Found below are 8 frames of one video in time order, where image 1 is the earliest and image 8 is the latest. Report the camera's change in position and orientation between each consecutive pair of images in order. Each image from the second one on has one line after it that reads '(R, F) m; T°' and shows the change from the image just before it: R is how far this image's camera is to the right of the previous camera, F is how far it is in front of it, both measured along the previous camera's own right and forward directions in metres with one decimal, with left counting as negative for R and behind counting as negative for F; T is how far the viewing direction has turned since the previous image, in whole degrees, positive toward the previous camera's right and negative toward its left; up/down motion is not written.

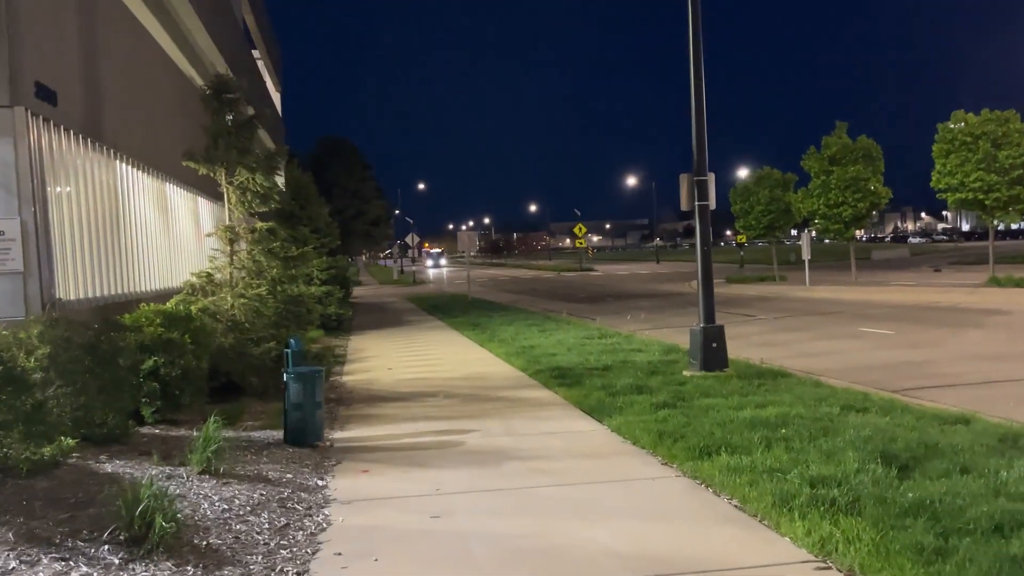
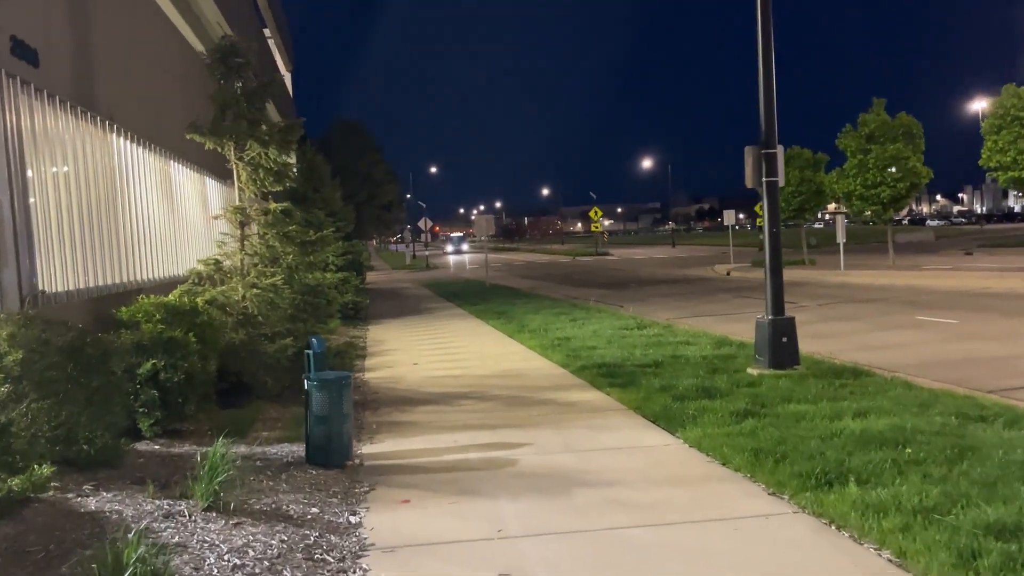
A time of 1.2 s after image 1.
(-0.4, +1.3) m; -1°
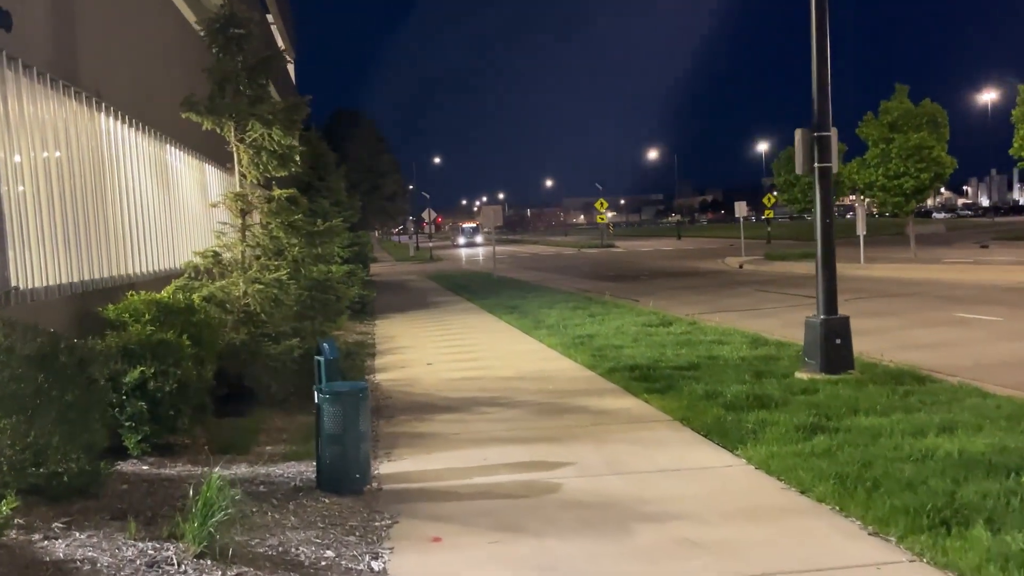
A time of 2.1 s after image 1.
(-0.3, +1.0) m; 0°
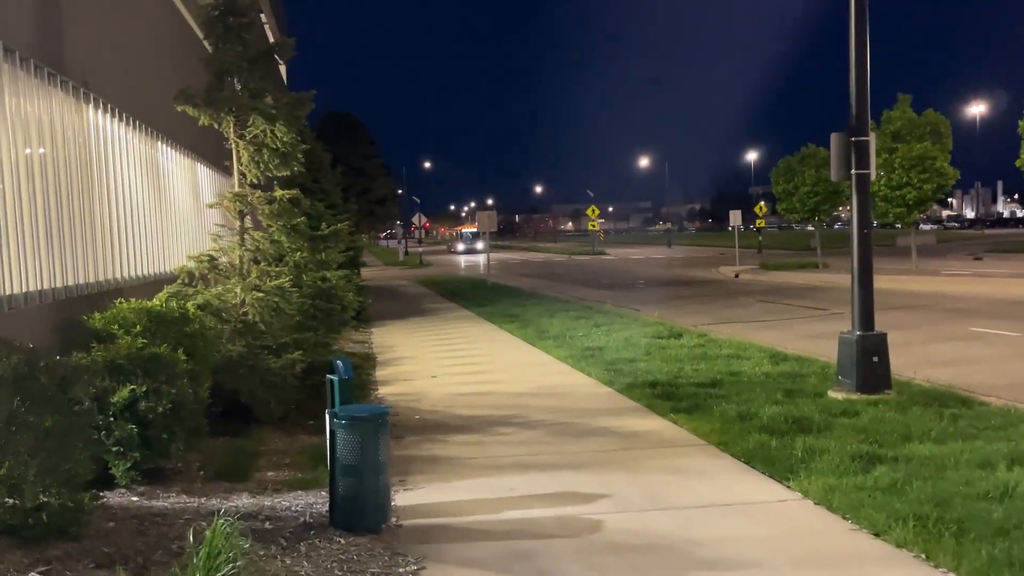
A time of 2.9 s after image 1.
(-0.3, +0.7) m; +1°
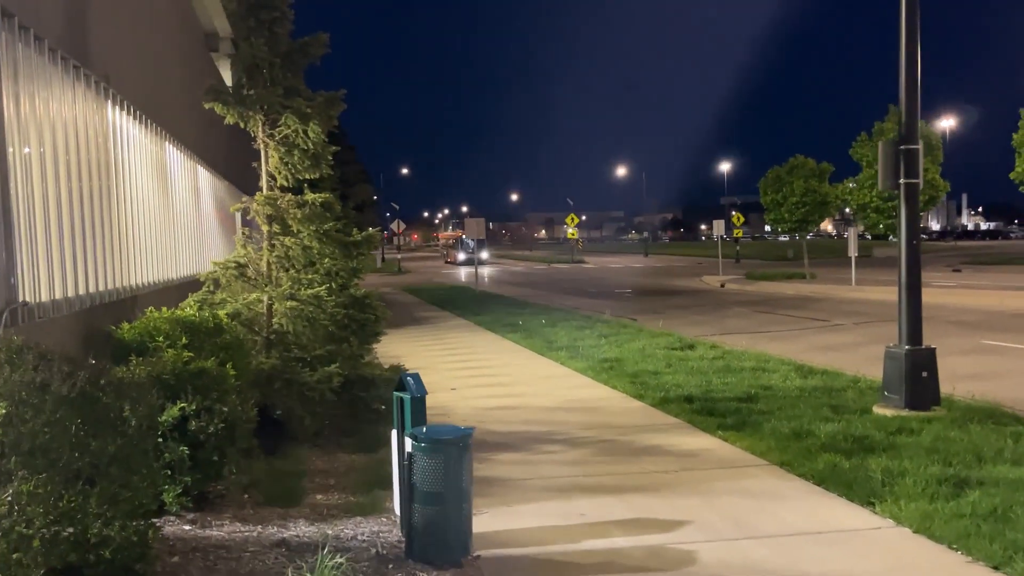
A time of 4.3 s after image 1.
(-0.7, +0.4) m; +2°
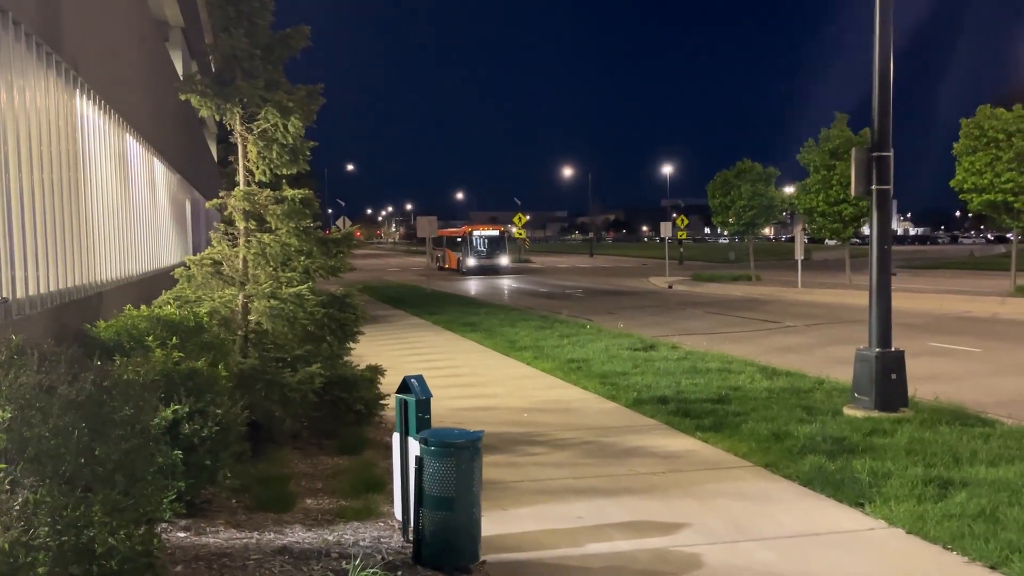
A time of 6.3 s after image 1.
(-0.4, +0.1) m; +4°
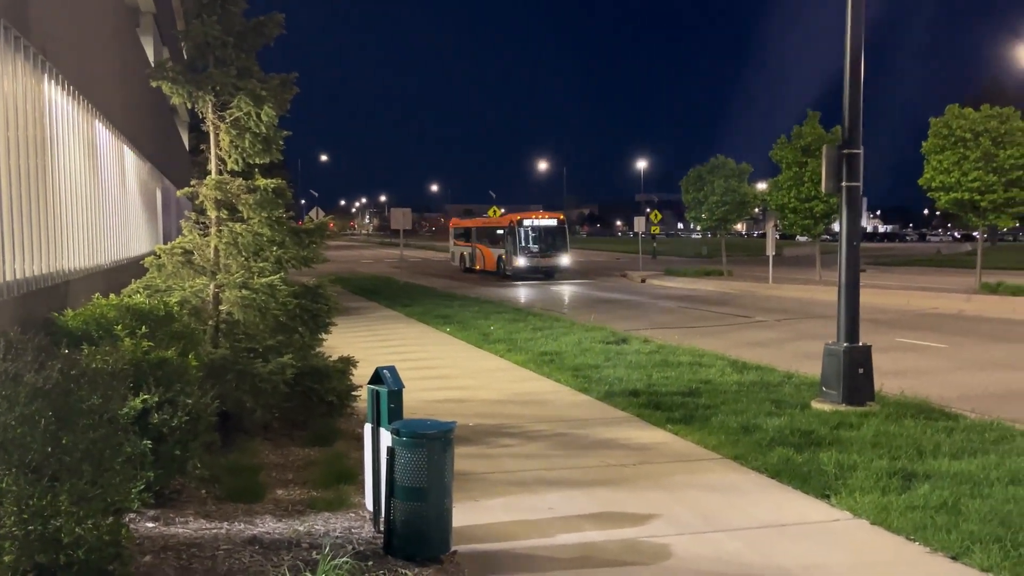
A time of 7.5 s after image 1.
(0.0, 0.0) m; +2°
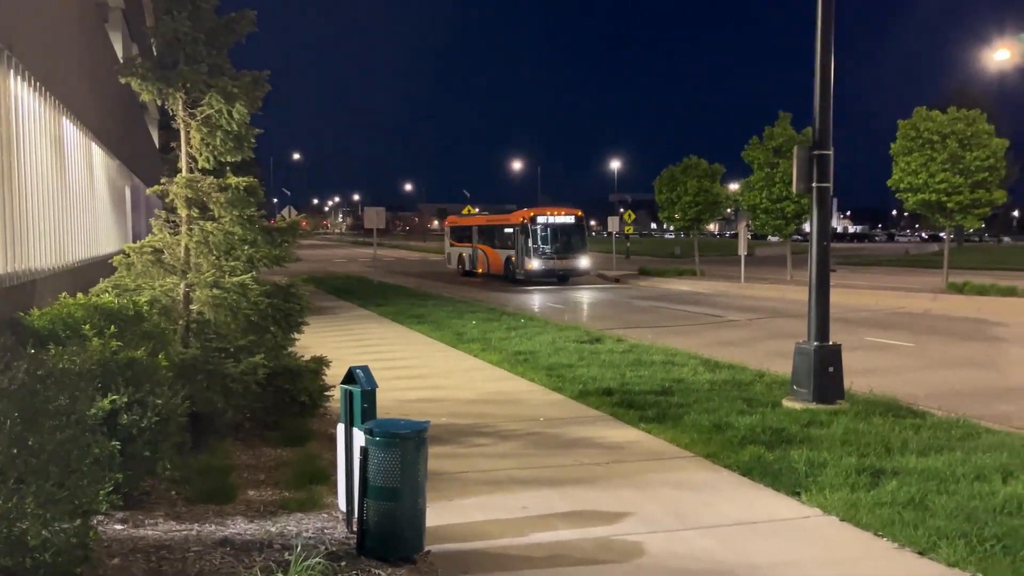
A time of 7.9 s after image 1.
(0.0, 0.0) m; +2°
